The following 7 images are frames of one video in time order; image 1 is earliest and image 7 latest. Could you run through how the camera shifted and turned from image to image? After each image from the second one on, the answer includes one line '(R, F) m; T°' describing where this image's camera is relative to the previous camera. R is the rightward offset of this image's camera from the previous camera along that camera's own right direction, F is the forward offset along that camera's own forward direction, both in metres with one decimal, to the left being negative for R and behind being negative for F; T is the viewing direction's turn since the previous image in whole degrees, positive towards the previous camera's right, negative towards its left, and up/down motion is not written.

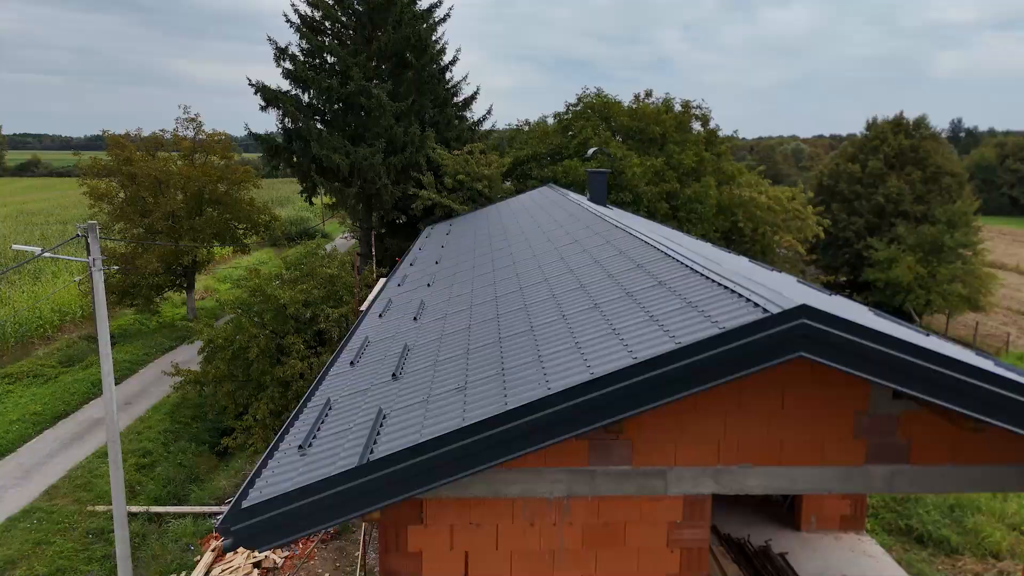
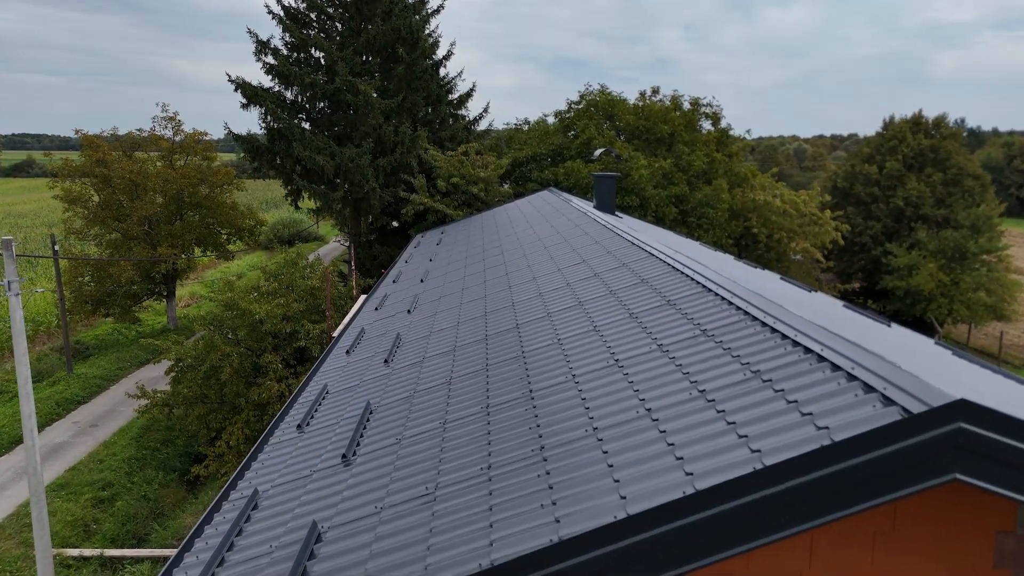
(+0.1, +1.3) m; 0°
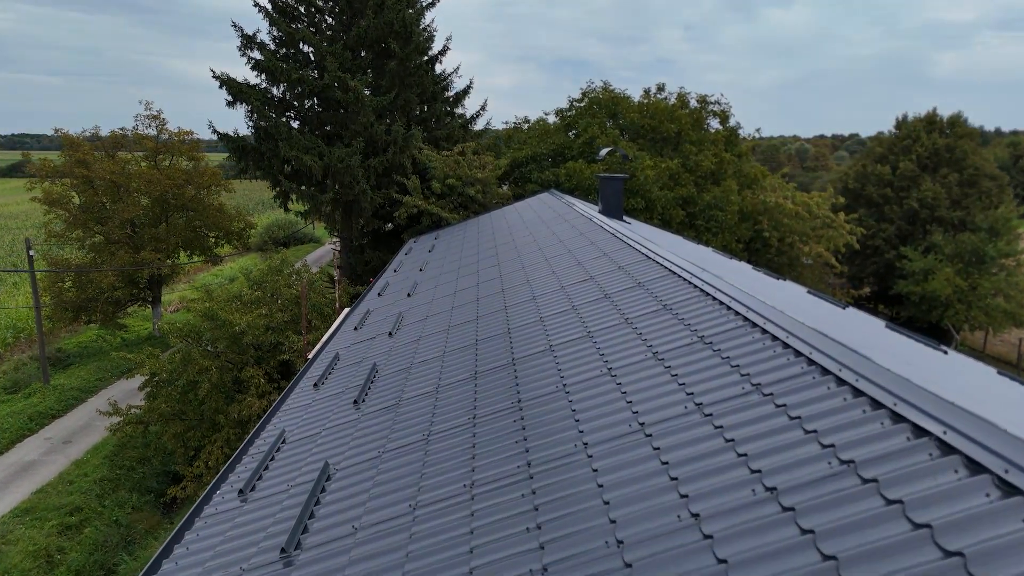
(0.0, +0.9) m; 0°
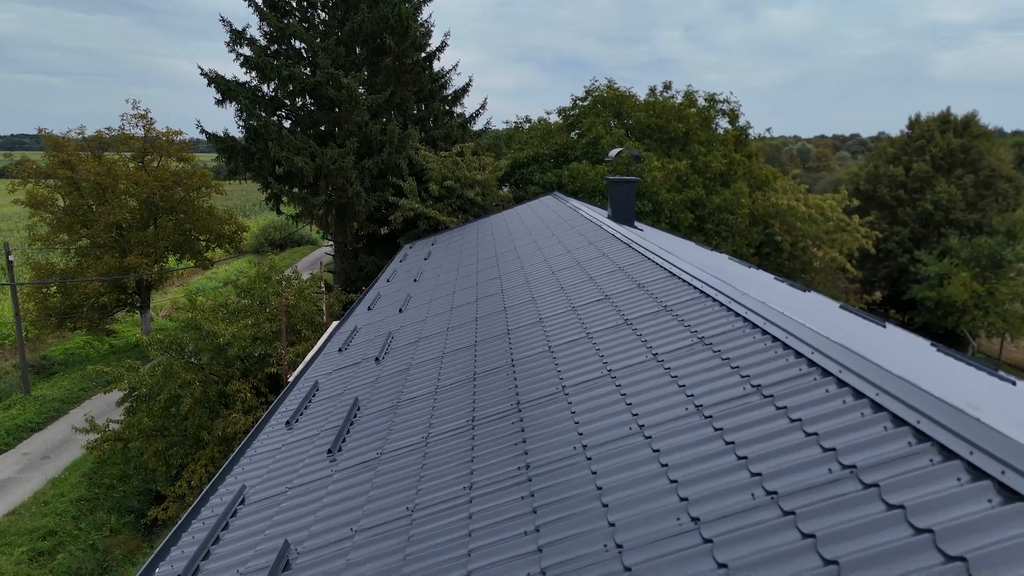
(0.0, +0.7) m; 0°
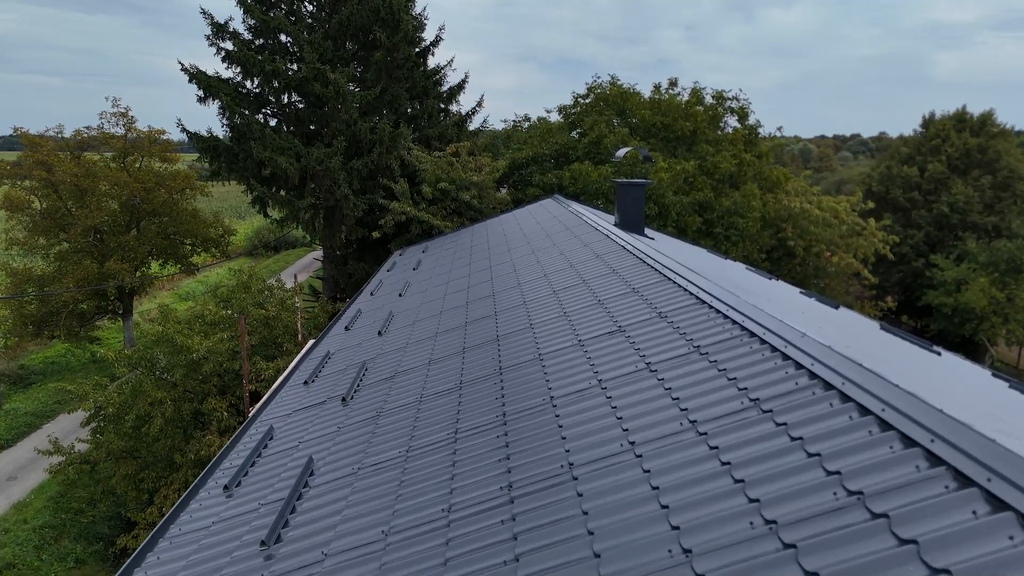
(0.0, +0.9) m; 0°
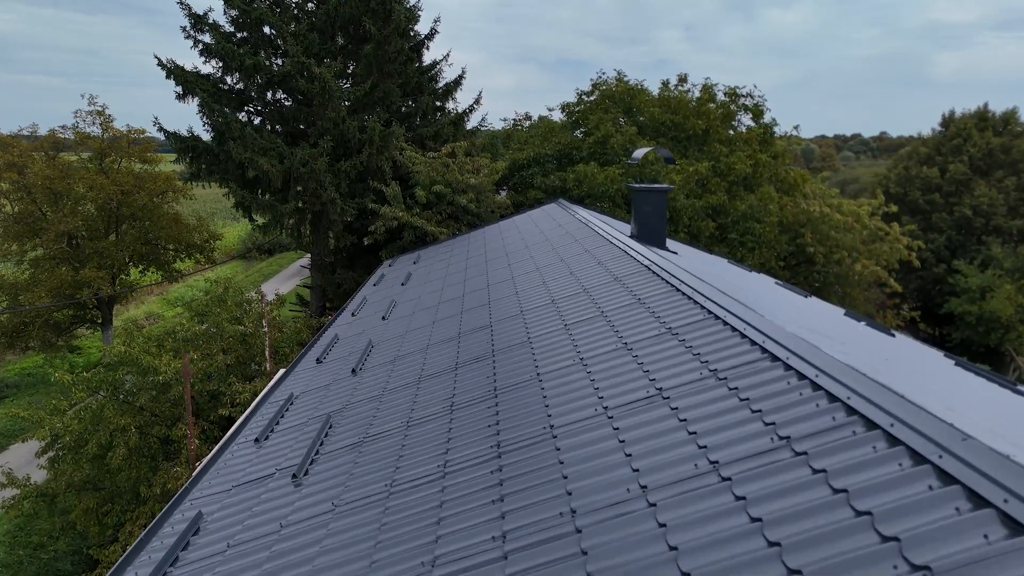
(0.0, +1.1) m; 0°
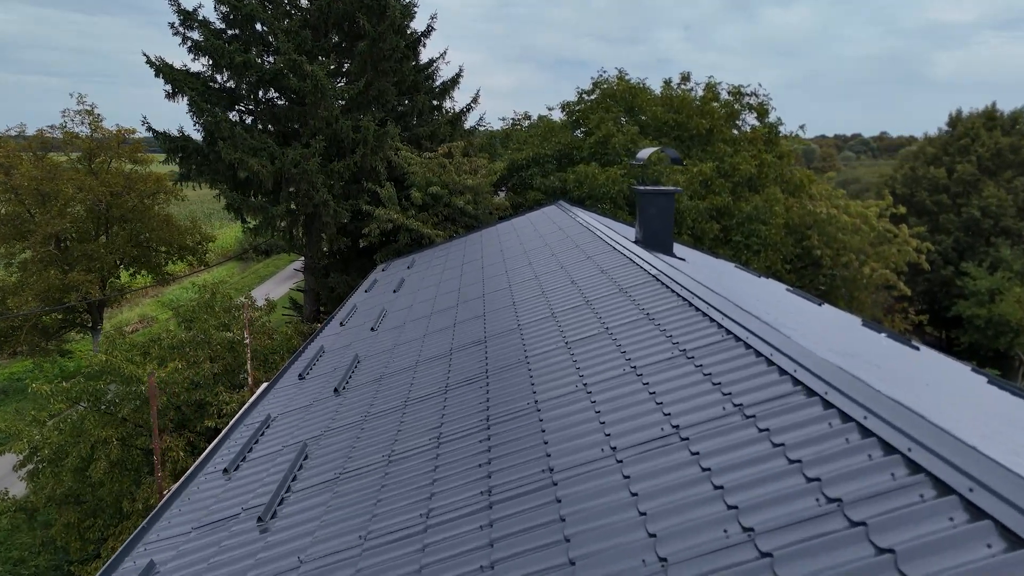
(0.0, +0.4) m; 0°
